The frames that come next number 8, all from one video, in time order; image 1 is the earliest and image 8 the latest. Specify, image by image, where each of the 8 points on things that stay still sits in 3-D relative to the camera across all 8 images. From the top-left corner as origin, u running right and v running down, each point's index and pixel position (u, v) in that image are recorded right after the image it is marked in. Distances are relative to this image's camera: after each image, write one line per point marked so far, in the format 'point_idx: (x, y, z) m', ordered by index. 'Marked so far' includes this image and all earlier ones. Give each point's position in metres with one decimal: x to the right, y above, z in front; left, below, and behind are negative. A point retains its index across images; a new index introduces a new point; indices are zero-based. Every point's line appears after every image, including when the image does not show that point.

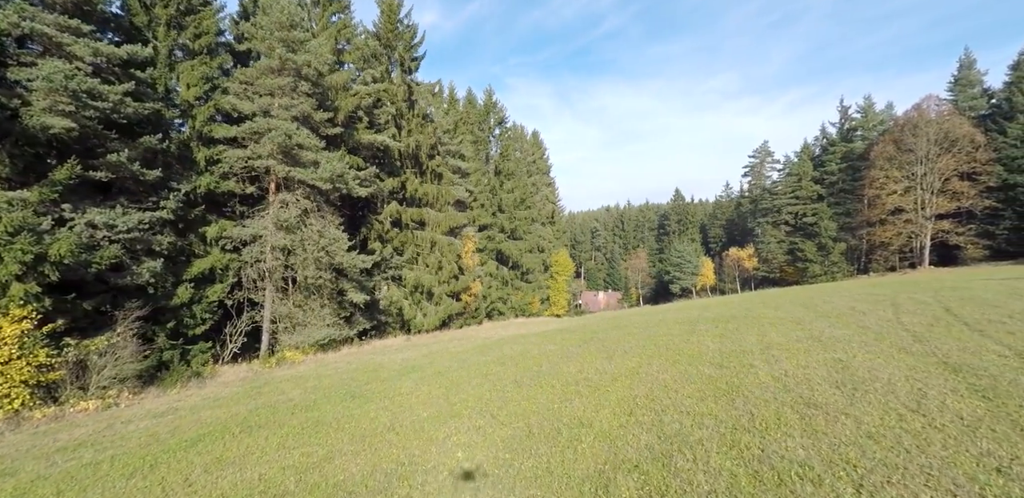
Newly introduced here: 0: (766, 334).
0: (+7.1, -2.4, +14.5) m
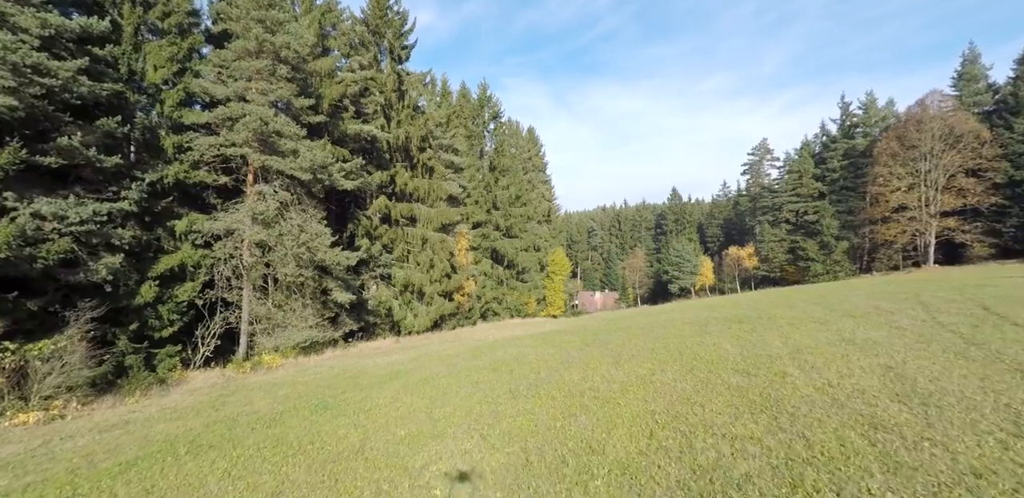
0: (+7.0, -2.2, +13.1) m
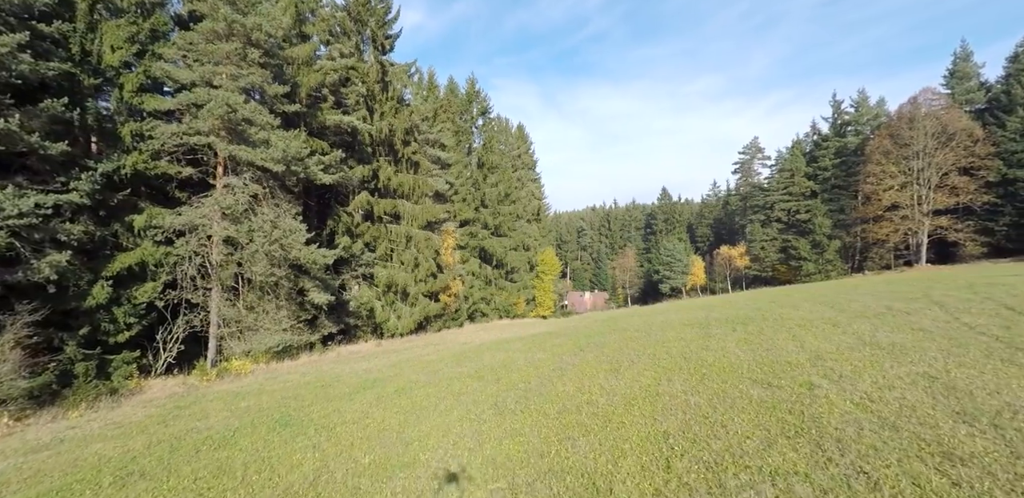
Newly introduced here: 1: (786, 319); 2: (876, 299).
0: (+6.7, -2.1, +11.9) m
1: (+8.2, -2.1, +15.7) m
2: (+13.5, -1.8, +19.2) m
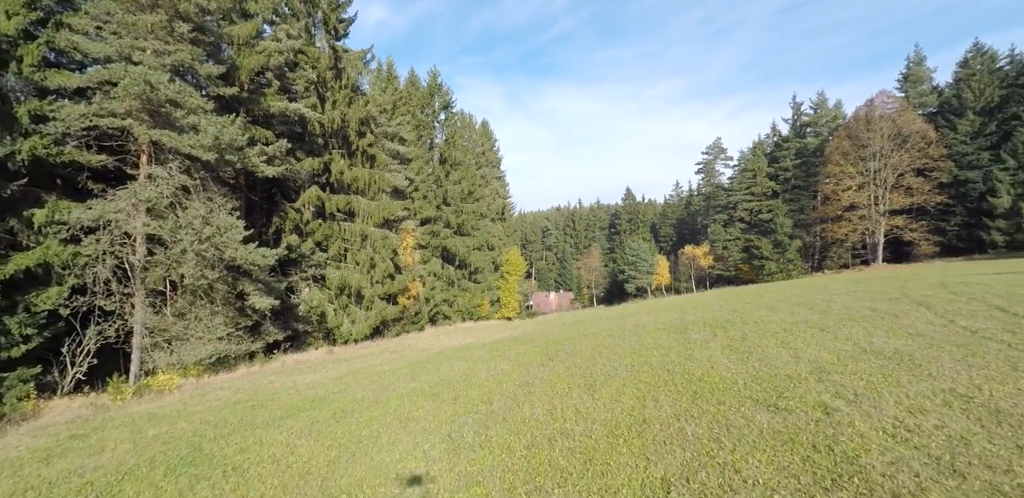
0: (+5.9, -2.0, +10.8) m
1: (+7.2, -2.1, +14.7) m
2: (+12.1, -1.7, +18.5) m
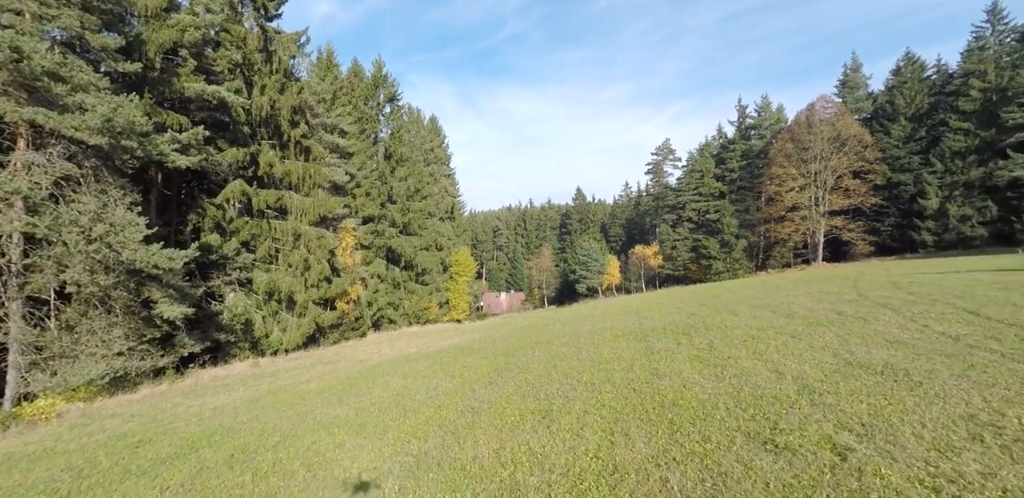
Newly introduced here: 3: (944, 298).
0: (+4.8, -2.0, +9.7) m
1: (+5.8, -2.1, +13.7) m
2: (+10.3, -1.8, +18.0) m
3: (+12.0, -1.4, +14.4) m
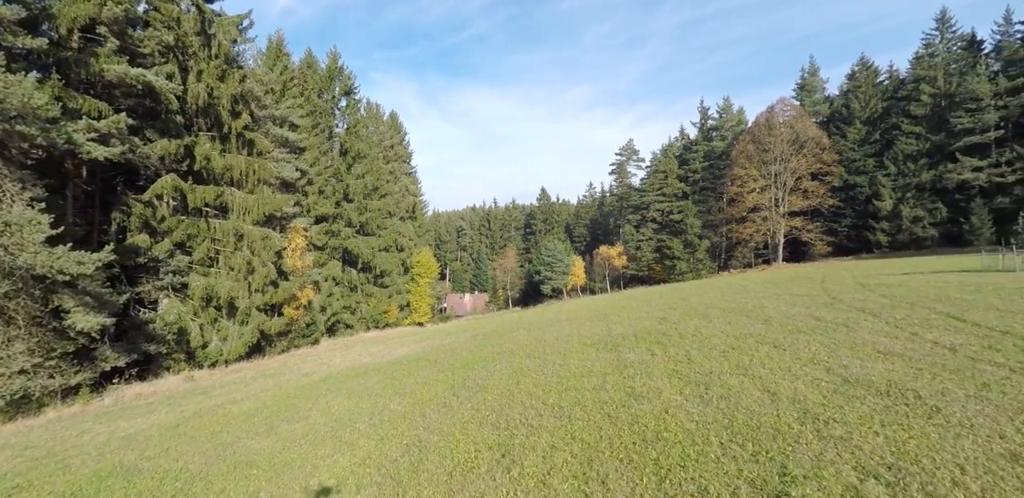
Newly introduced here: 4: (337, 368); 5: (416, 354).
0: (+4.1, -2.1, +8.7) m
1: (+4.8, -2.1, +12.7) m
2: (+9.0, -1.8, +17.3) m
3: (+10.9, -1.4, +13.8) m
4: (-6.4, -4.3, +18.5) m
5: (-3.5, -3.8, +18.6) m
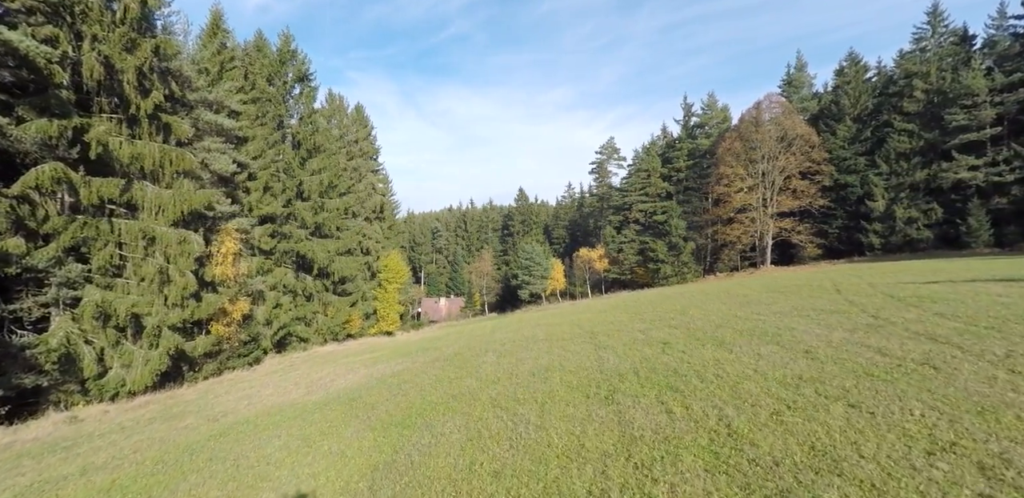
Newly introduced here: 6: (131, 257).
0: (+3.5, -2.2, +5.2) m
1: (+4.0, -2.3, +9.3) m
2: (+8.1, -2.0, +14.0) m
3: (+10.1, -1.6, +10.7) m
4: (-7.3, -4.5, +14.6) m
5: (-4.4, -4.0, +14.9) m
6: (-14.2, -0.3, +19.1) m
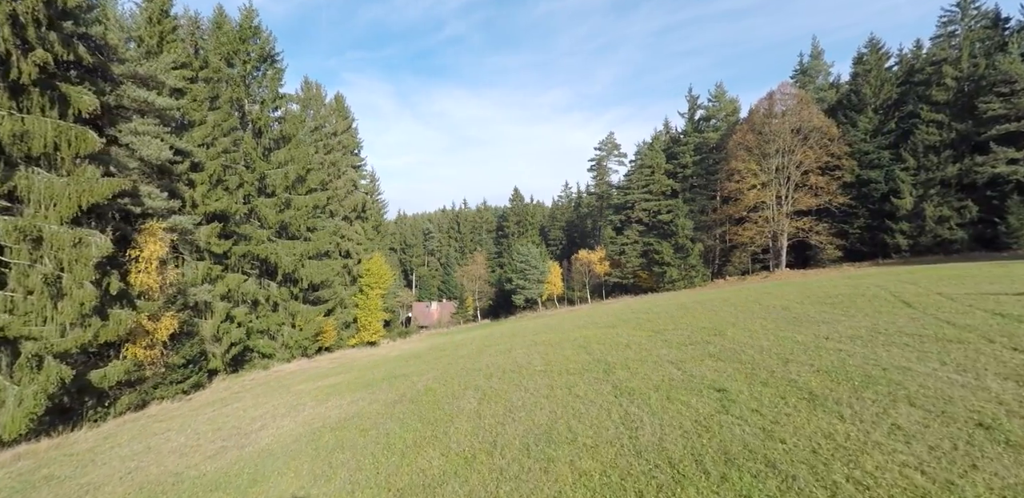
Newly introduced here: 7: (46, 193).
0: (+3.3, -2.3, +1.0) m
1: (+3.8, -2.4, +5.1) m
2: (+7.8, -2.1, +9.9) m
3: (+9.9, -1.6, +6.5) m
4: (-7.6, -4.6, +10.3) m
5: (-4.7, -4.1, +10.6) m
6: (-14.5, -0.4, +14.8) m
7: (-13.8, +1.7, +15.4) m
